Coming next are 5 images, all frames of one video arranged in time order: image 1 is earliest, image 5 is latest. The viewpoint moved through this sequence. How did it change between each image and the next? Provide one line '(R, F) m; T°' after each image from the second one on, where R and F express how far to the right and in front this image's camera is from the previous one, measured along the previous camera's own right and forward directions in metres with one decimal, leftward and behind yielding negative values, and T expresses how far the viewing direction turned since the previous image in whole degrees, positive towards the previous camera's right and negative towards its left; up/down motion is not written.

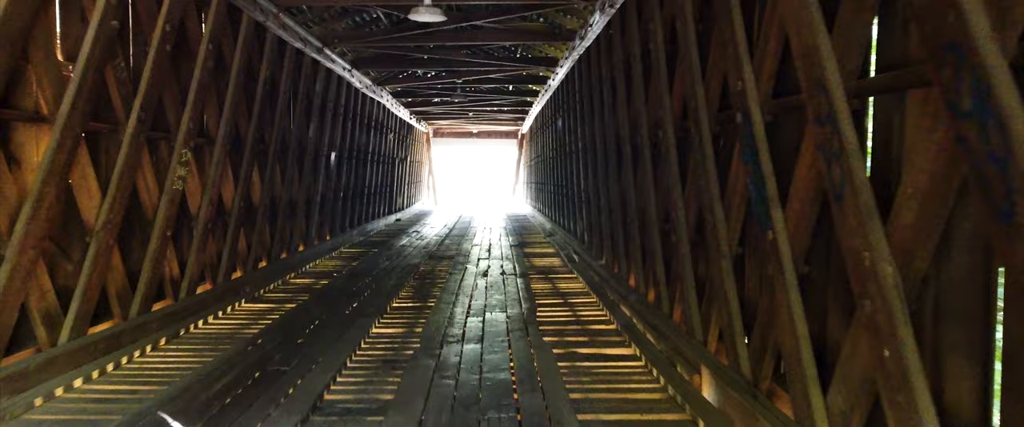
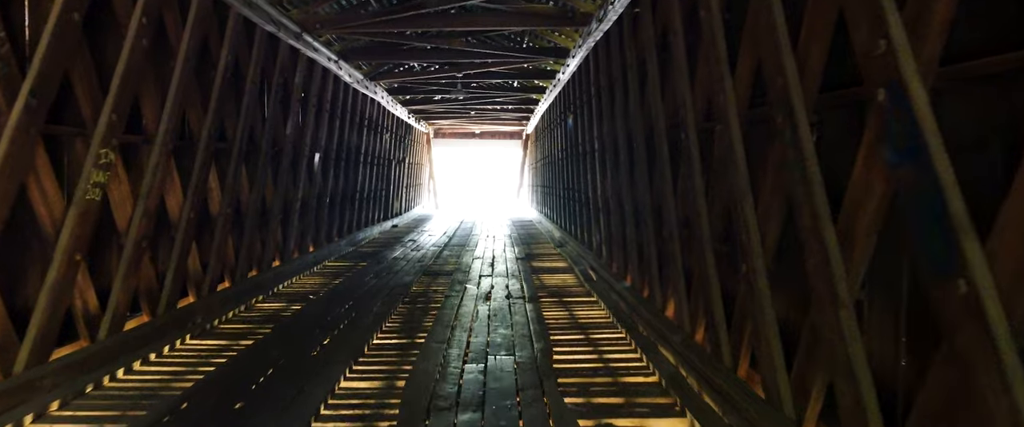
(0.0, +1.1) m; 0°
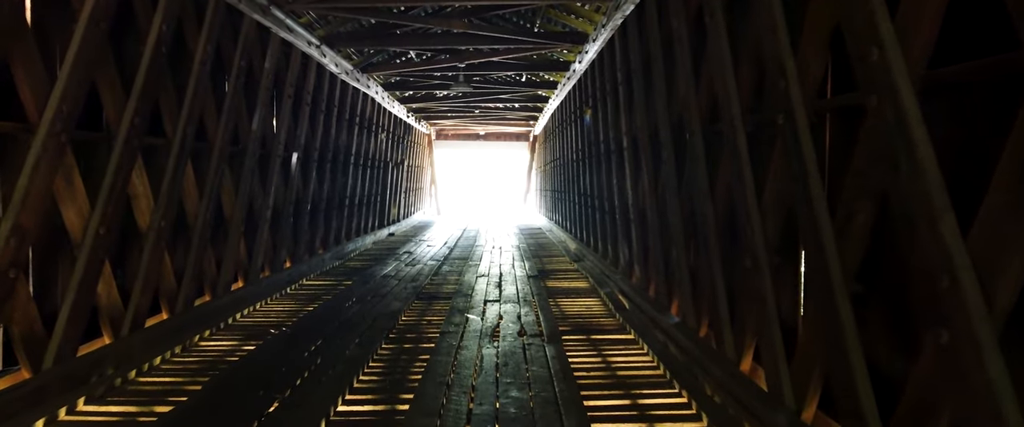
(-0.1, +1.3) m; 0°
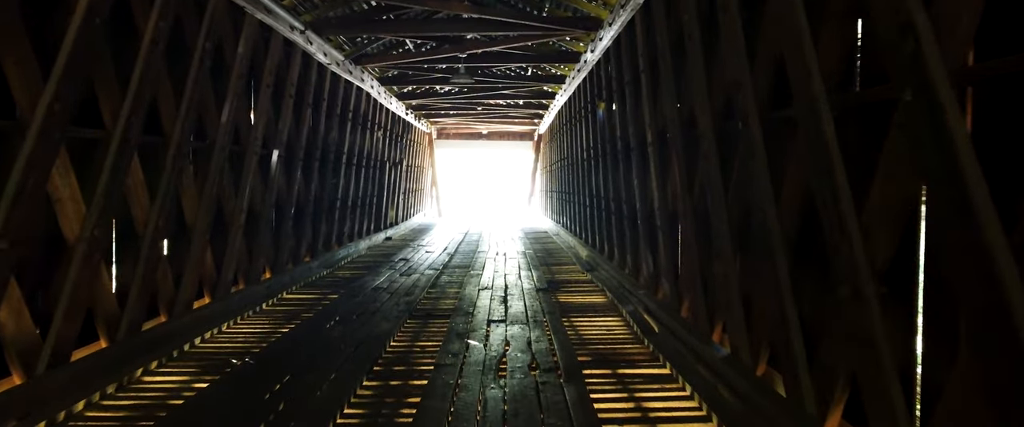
(0.0, +0.8) m; 0°
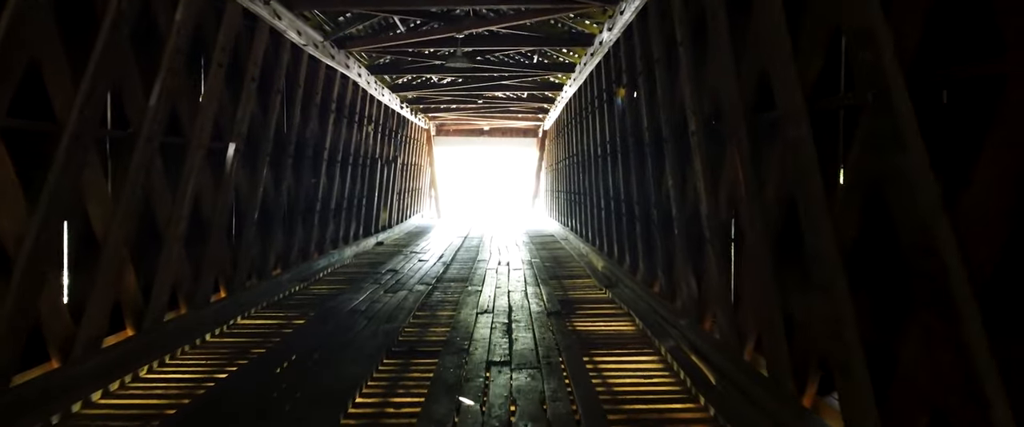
(0.0, +1.2) m; 0°
